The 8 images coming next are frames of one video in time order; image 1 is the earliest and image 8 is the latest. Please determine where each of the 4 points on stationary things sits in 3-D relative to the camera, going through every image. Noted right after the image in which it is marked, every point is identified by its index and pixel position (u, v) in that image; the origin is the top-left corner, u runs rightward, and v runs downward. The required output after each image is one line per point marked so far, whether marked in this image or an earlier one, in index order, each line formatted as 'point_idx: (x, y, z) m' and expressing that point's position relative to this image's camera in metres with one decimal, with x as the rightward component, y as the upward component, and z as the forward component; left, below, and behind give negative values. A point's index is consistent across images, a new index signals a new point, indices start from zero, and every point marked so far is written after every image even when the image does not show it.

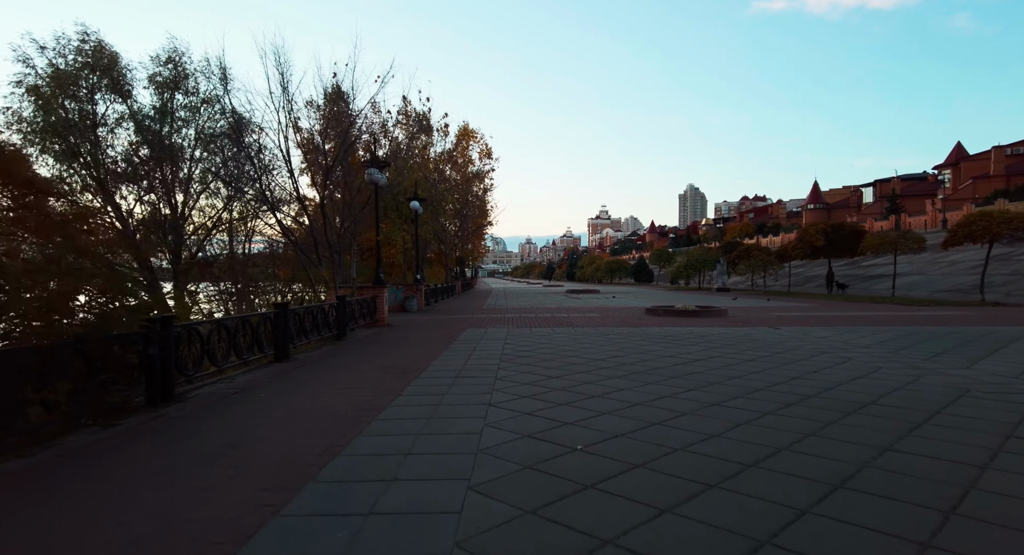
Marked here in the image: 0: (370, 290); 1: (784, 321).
0: (-3.8, -0.3, +12.2) m
1: (+8.0, -1.3, +13.5) m
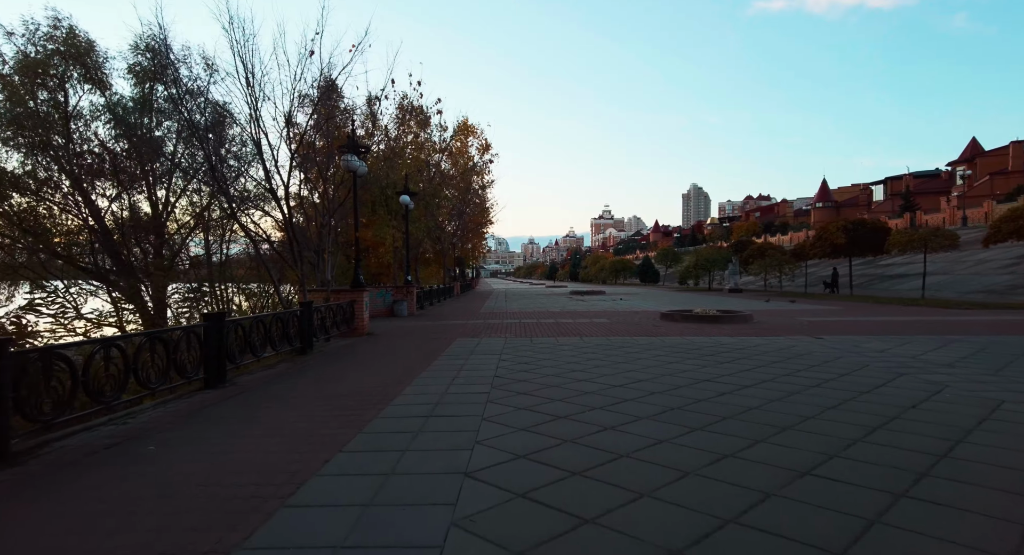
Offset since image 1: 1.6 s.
0: (-3.9, -0.4, +10.7) m
1: (+8.0, -1.3, +12.0) m
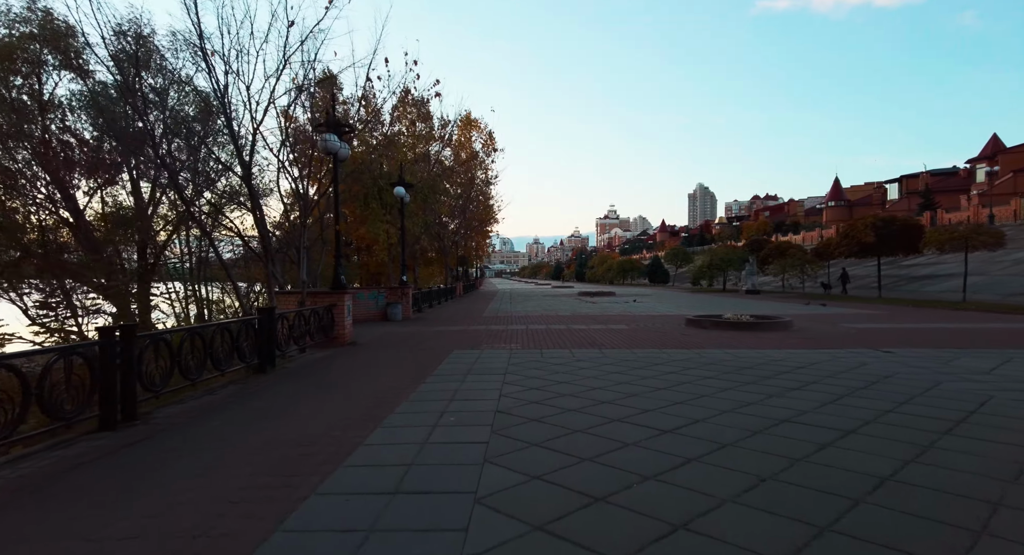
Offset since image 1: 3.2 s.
0: (-3.7, -0.4, +9.3) m
1: (+8.1, -1.3, +10.4) m
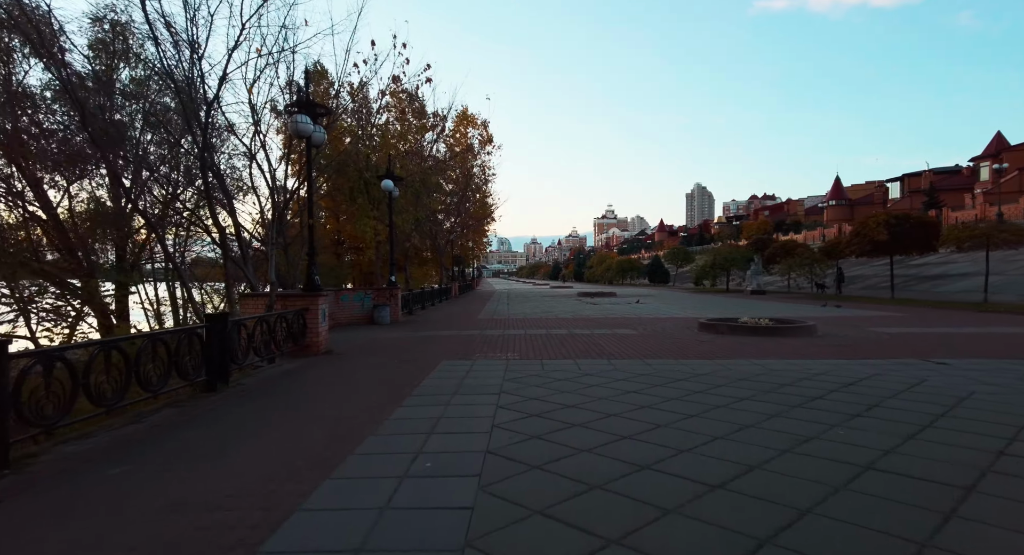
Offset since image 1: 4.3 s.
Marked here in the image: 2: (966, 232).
0: (-3.8, -0.4, +8.2) m
1: (+8.0, -1.3, +9.4) m
2: (+18.1, +1.8, +18.6) m
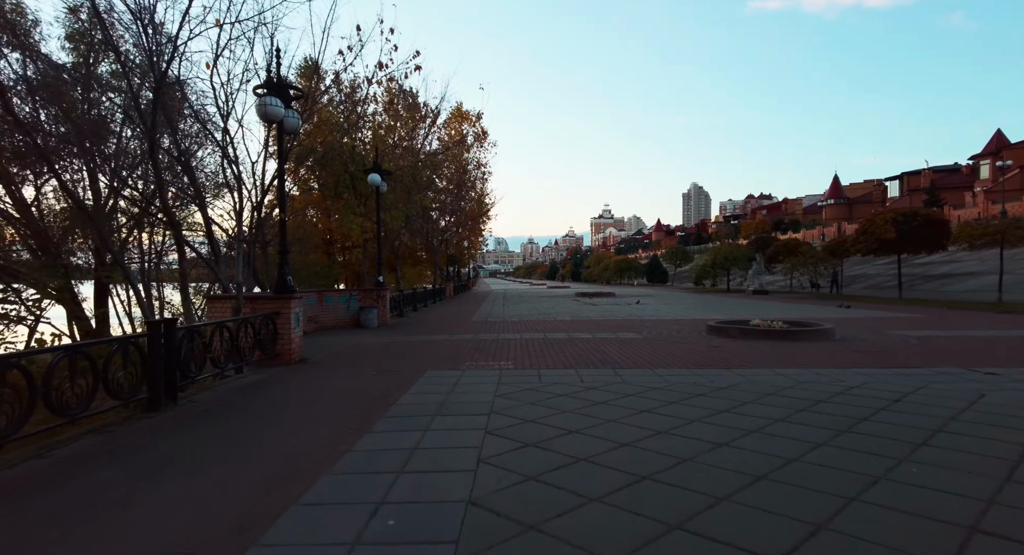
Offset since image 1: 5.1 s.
0: (-3.9, -0.4, +7.4) m
1: (+7.9, -1.3, +8.7) m
2: (+17.9, +1.8, +17.9) m
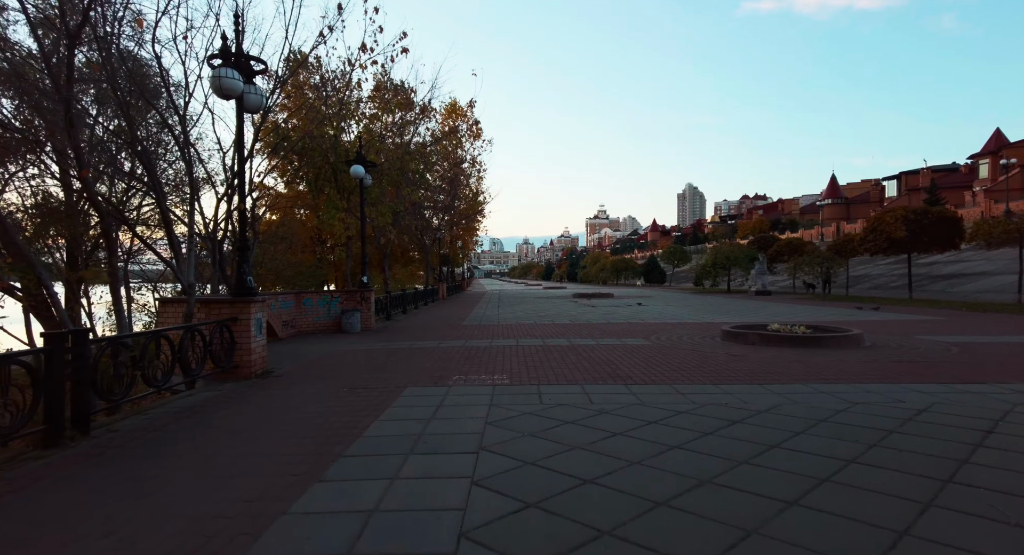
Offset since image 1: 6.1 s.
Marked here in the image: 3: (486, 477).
0: (-4.0, -0.4, +6.4) m
1: (+7.9, -1.3, +7.8) m
2: (+17.7, +1.8, +17.1) m
3: (-0.2, -1.6, +3.9) m
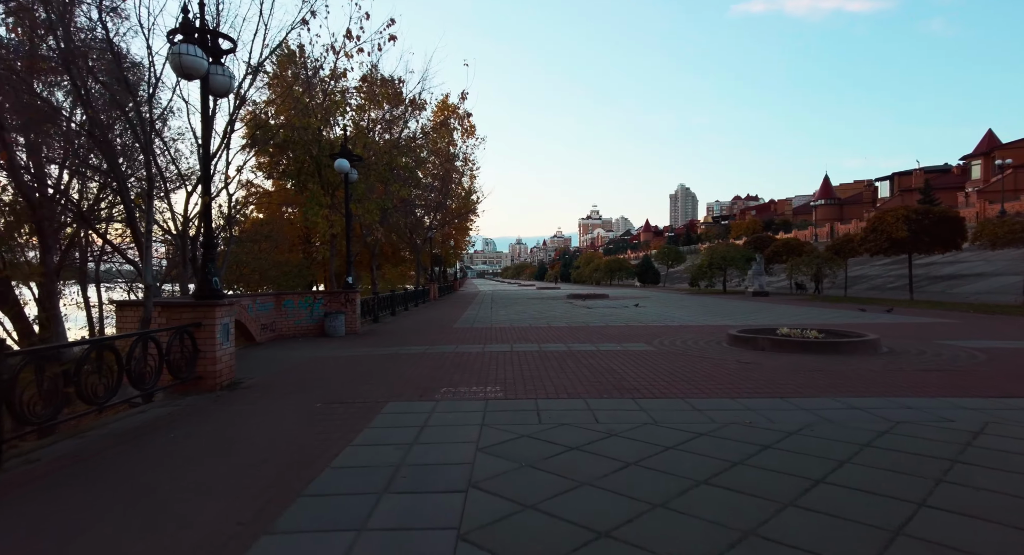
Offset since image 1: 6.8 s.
0: (-4.0, -0.4, +5.8) m
1: (+7.8, -1.3, +7.3) m
2: (+17.5, +1.8, +16.8) m
3: (-0.2, -1.6, +3.3) m
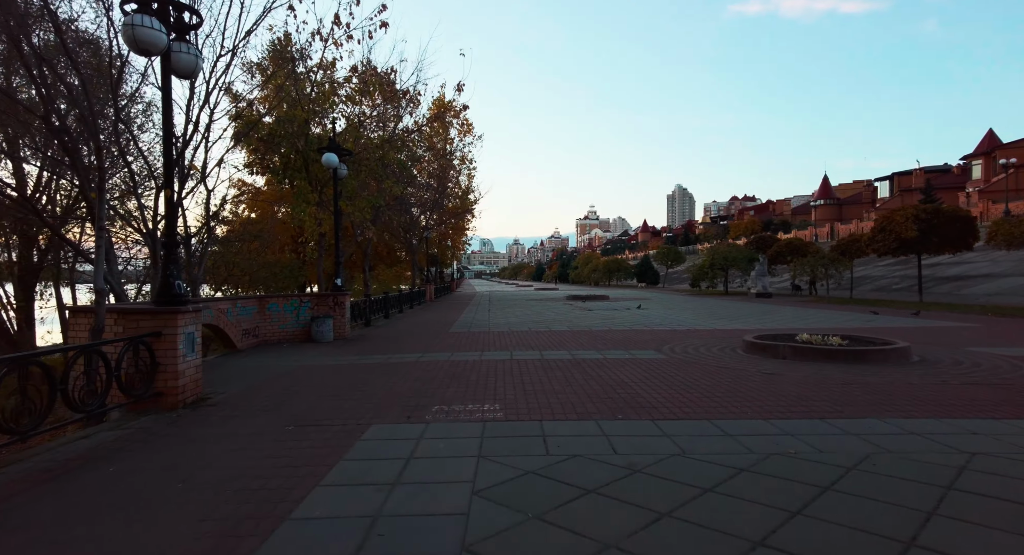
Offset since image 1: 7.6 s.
0: (-4.0, -0.5, +5.1) m
1: (+7.8, -1.4, +6.7) m
2: (+17.4, +1.7, +16.2) m
3: (-0.2, -1.6, +2.6) m
